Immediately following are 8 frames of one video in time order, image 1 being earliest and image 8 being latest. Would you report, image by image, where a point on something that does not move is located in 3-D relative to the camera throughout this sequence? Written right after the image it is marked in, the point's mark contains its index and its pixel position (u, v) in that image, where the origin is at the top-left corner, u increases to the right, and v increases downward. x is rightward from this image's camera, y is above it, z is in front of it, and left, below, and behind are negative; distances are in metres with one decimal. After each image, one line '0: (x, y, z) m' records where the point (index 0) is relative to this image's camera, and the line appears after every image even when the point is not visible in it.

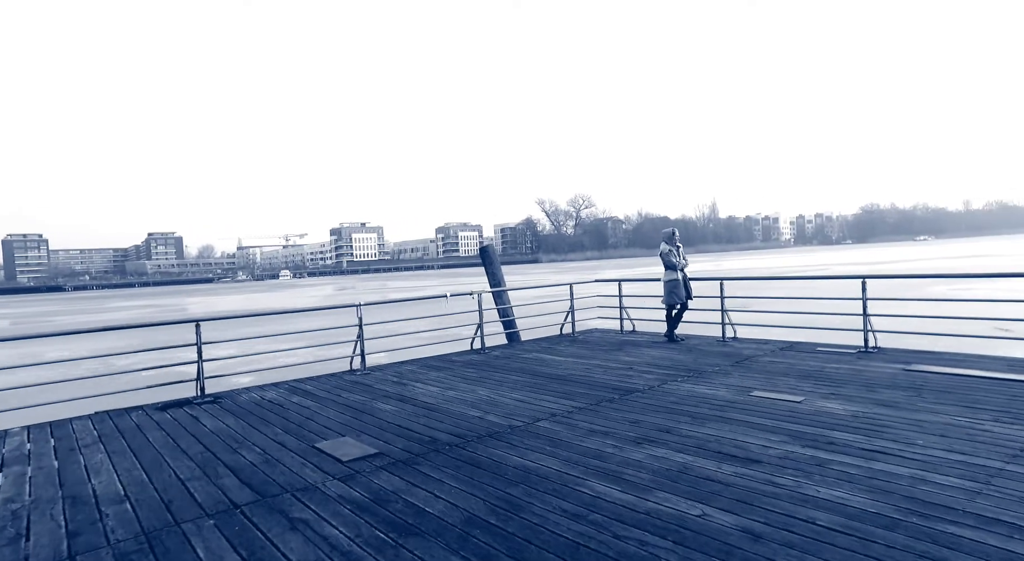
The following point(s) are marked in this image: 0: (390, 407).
0: (-1.1, -1.1, +6.1) m
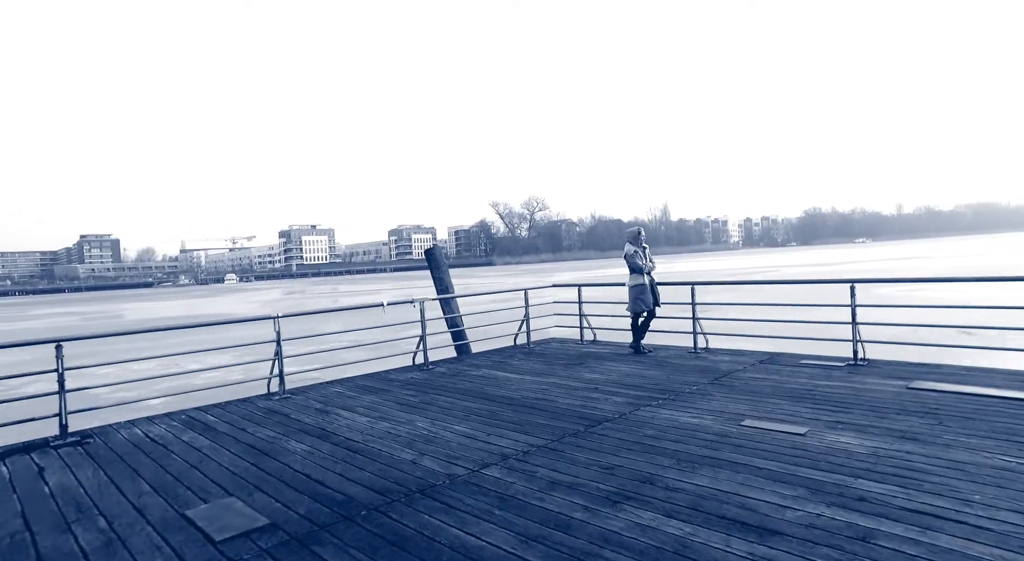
0: (-1.5, -1.2, +5.0) m
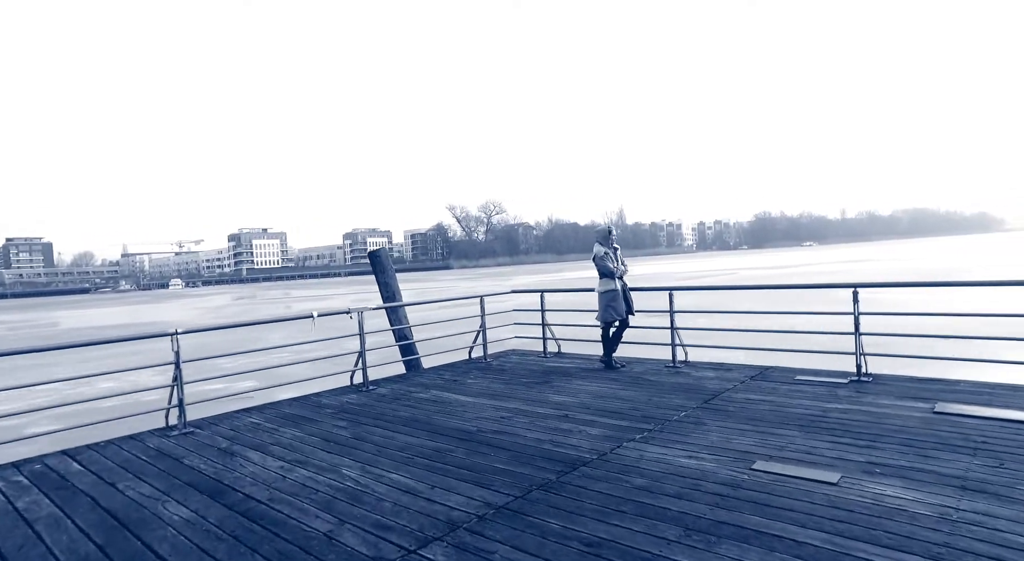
0: (-1.8, -1.2, +3.7) m
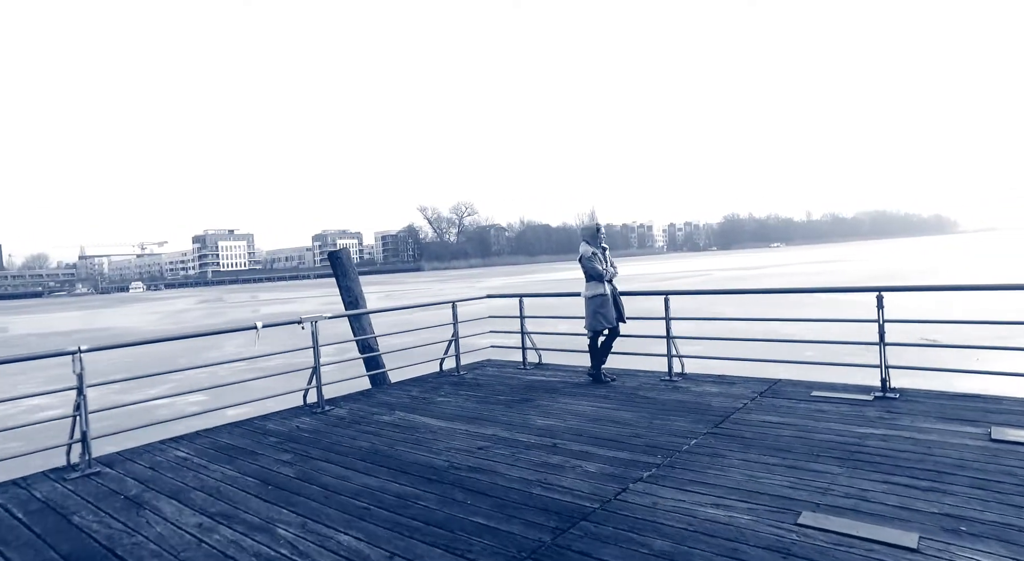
0: (-1.8, -1.3, +2.7) m
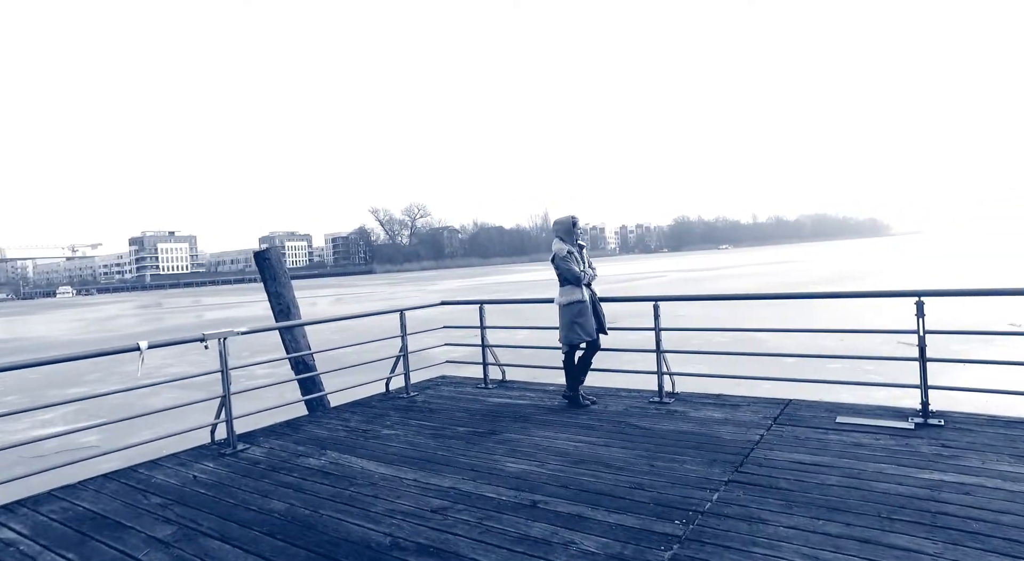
0: (-1.9, -1.3, +1.4) m
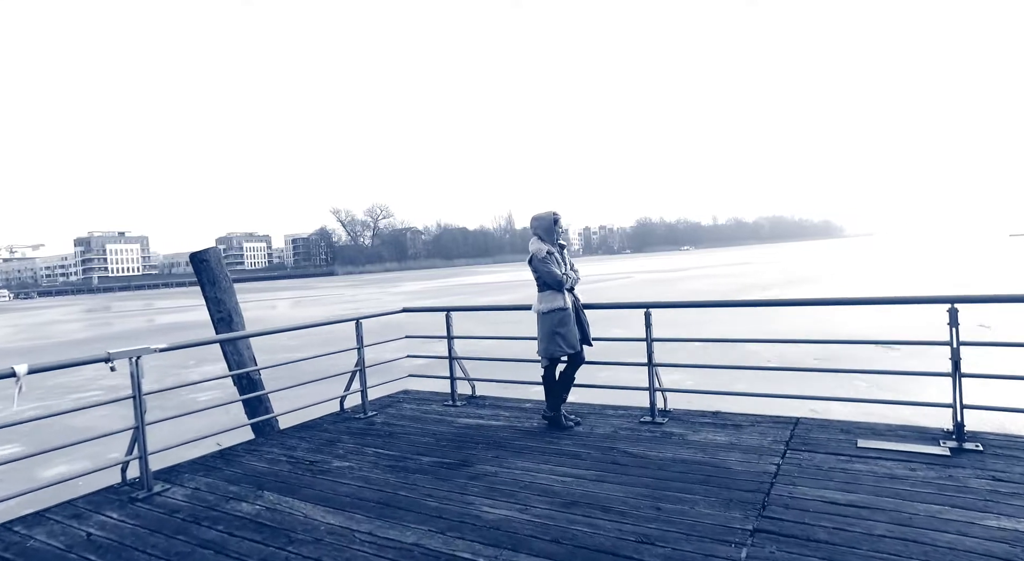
0: (-1.8, -1.3, +0.6) m
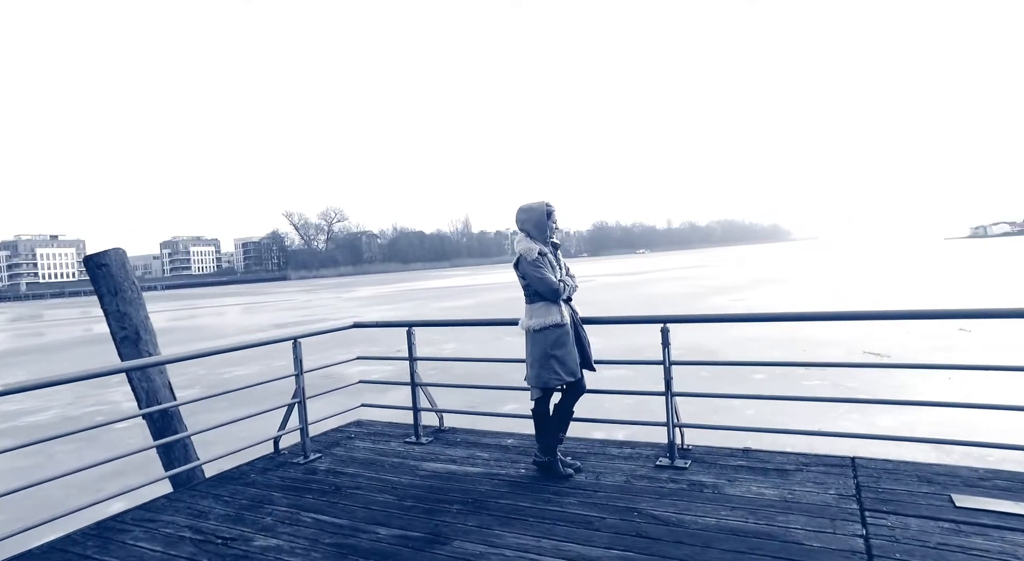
0: (-1.6, -1.4, -0.7) m
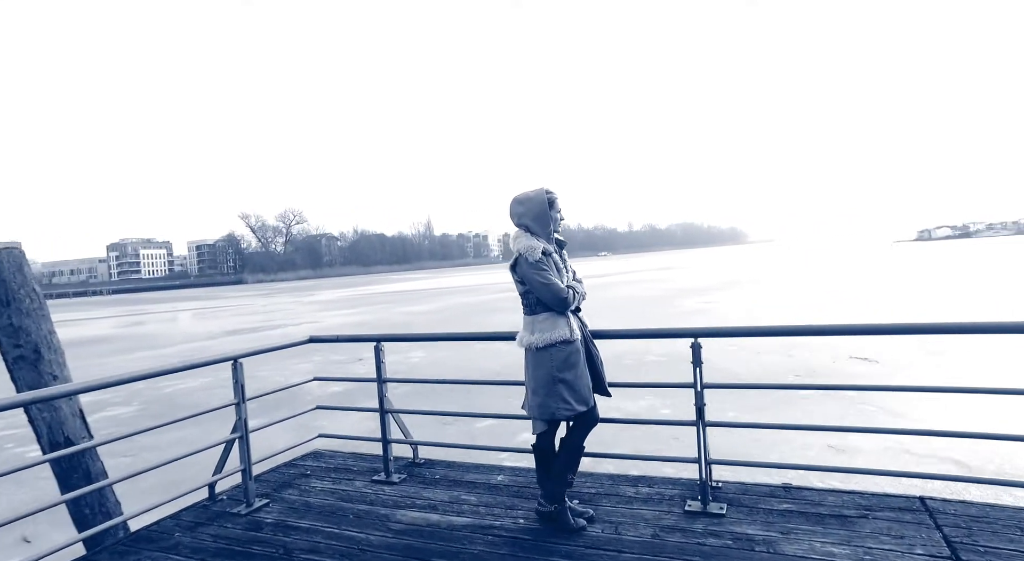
0: (-1.4, -1.4, -1.6) m
